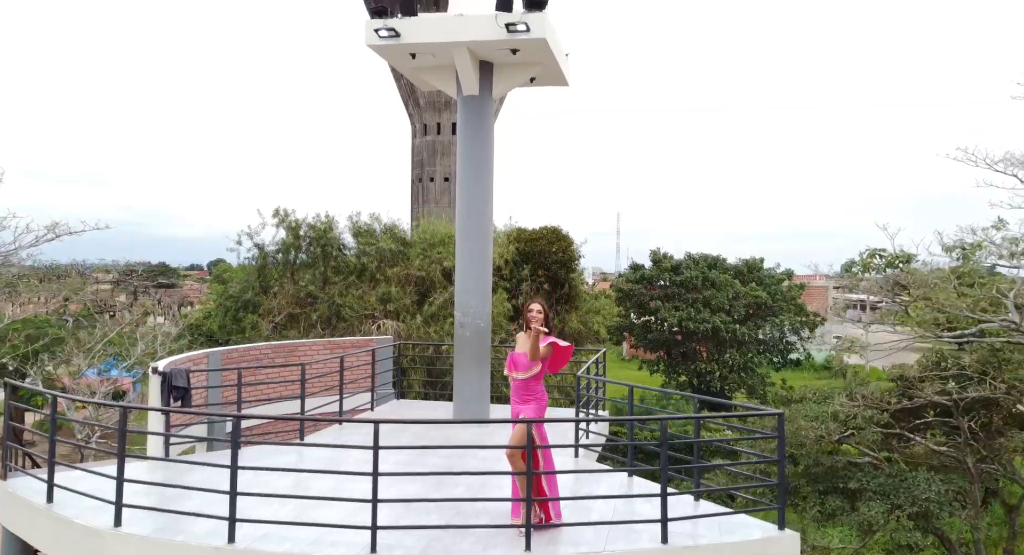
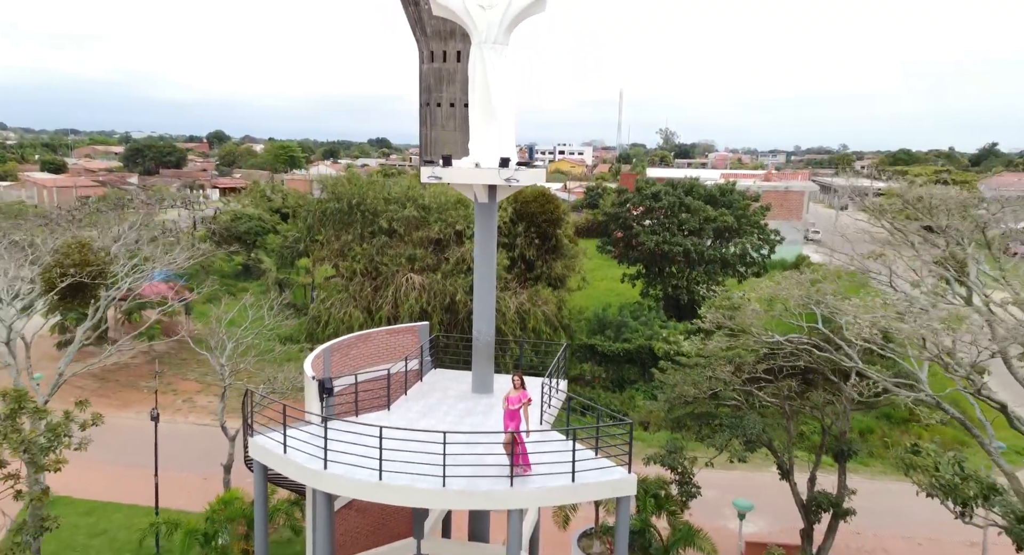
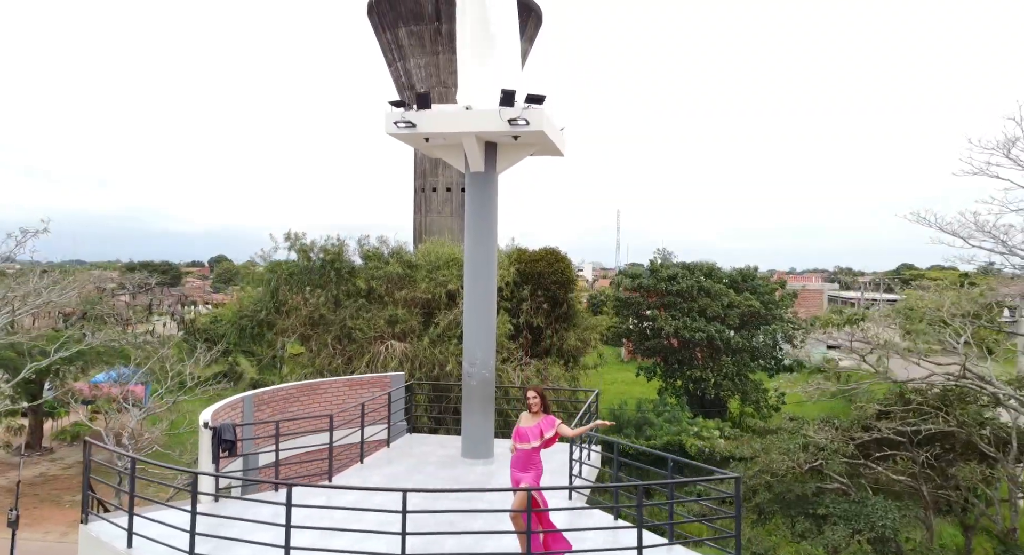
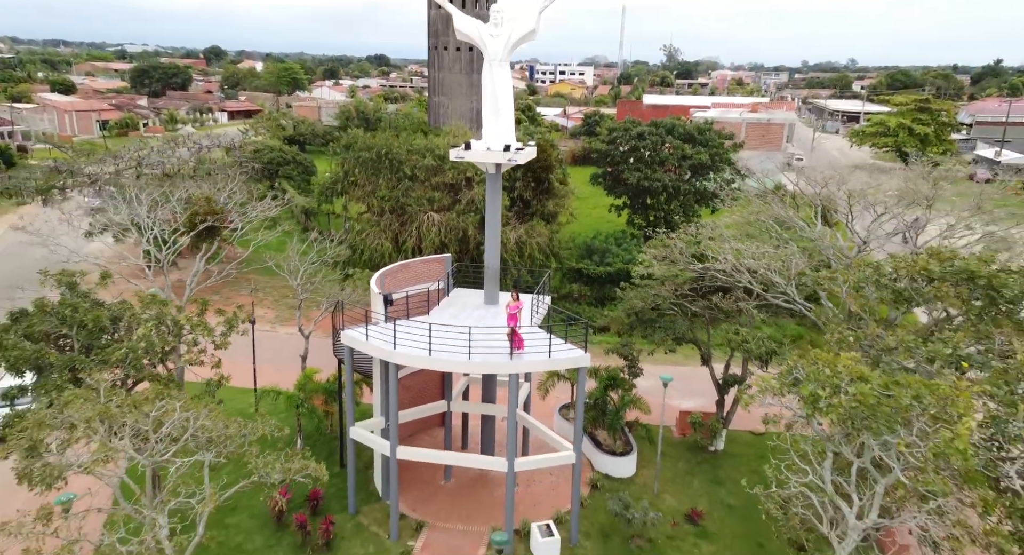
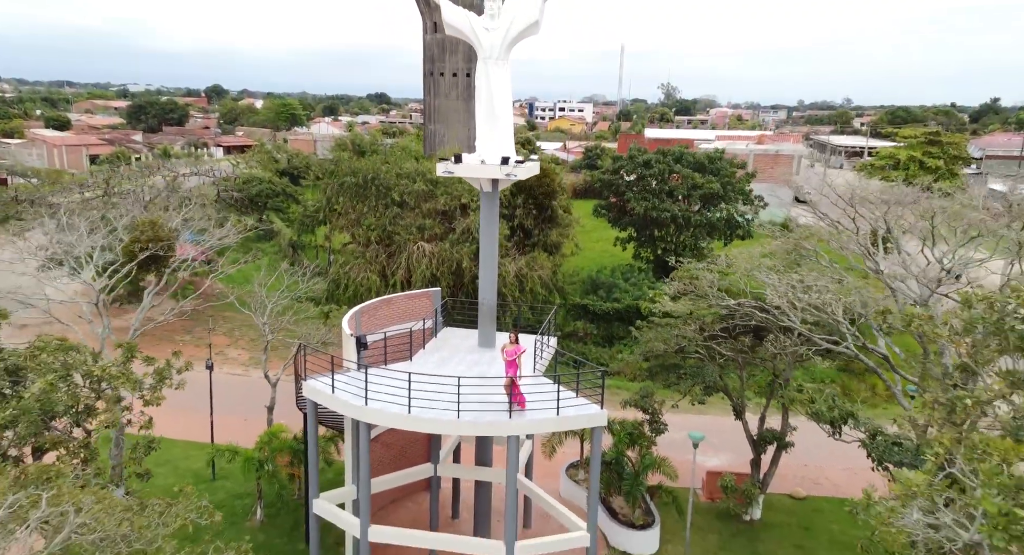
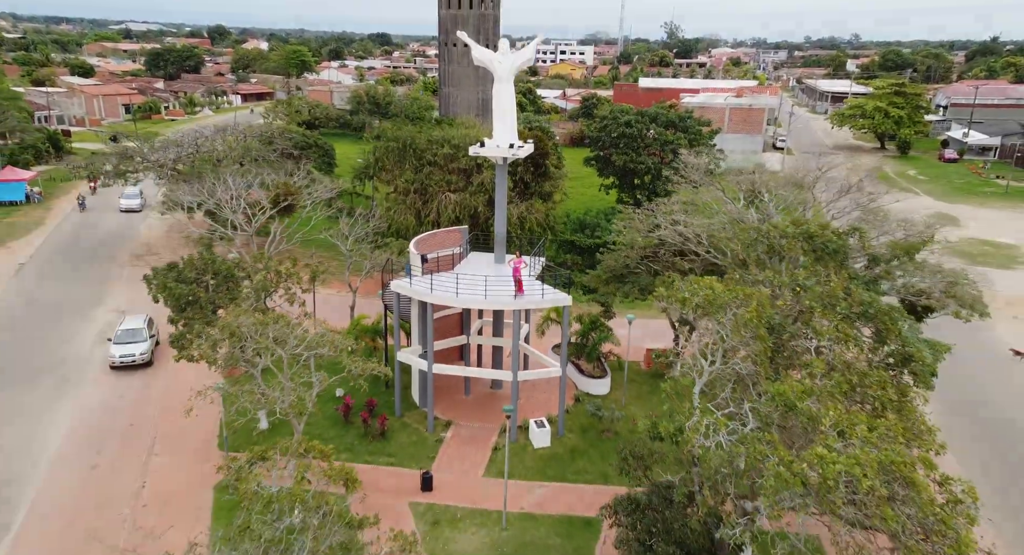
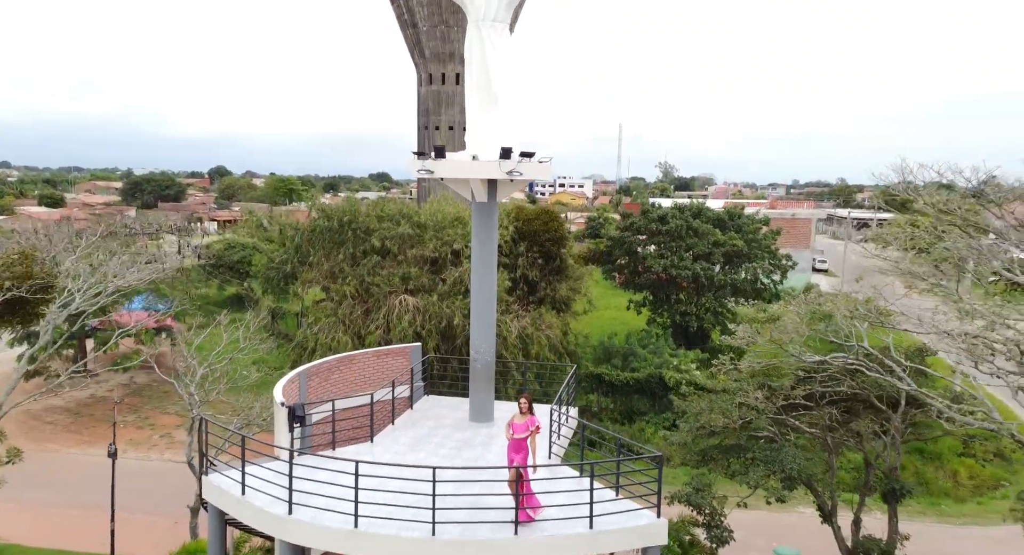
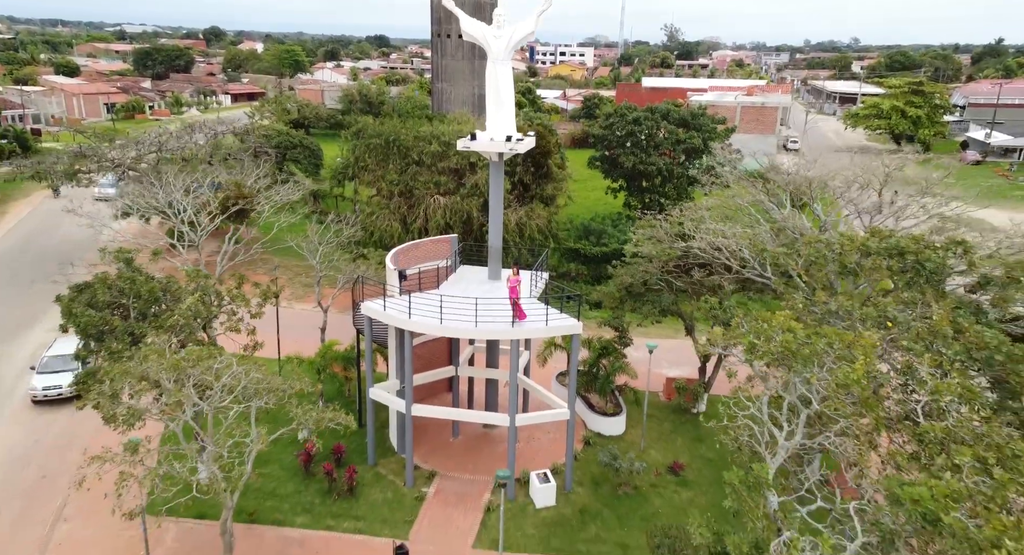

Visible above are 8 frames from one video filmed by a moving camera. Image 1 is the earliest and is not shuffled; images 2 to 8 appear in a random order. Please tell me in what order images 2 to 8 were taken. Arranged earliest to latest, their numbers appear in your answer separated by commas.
3, 7, 2, 5, 4, 8, 6
